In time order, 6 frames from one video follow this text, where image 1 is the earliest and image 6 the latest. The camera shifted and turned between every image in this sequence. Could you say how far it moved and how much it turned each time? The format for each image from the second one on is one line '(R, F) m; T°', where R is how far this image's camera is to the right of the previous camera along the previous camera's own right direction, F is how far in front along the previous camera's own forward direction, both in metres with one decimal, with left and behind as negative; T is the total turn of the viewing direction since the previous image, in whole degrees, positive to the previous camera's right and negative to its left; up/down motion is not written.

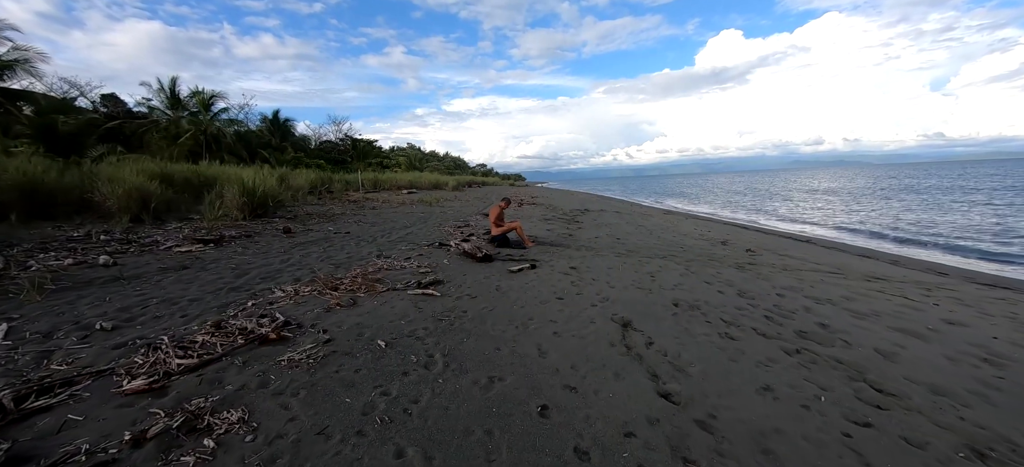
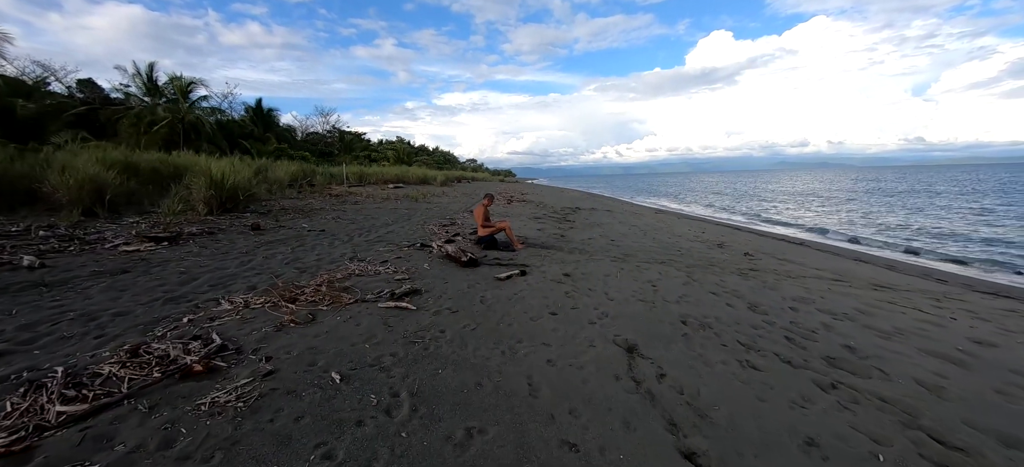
(0.0, +0.6) m; +2°
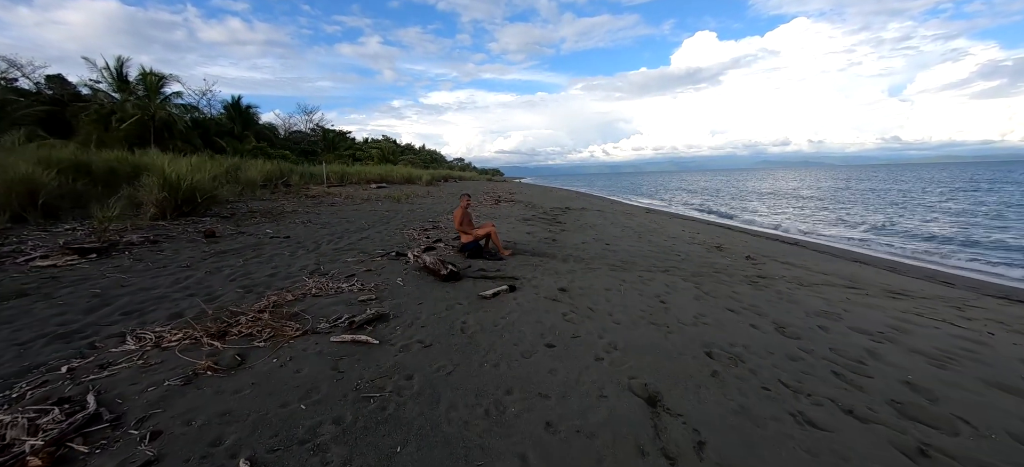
(0.0, +0.8) m; +2°
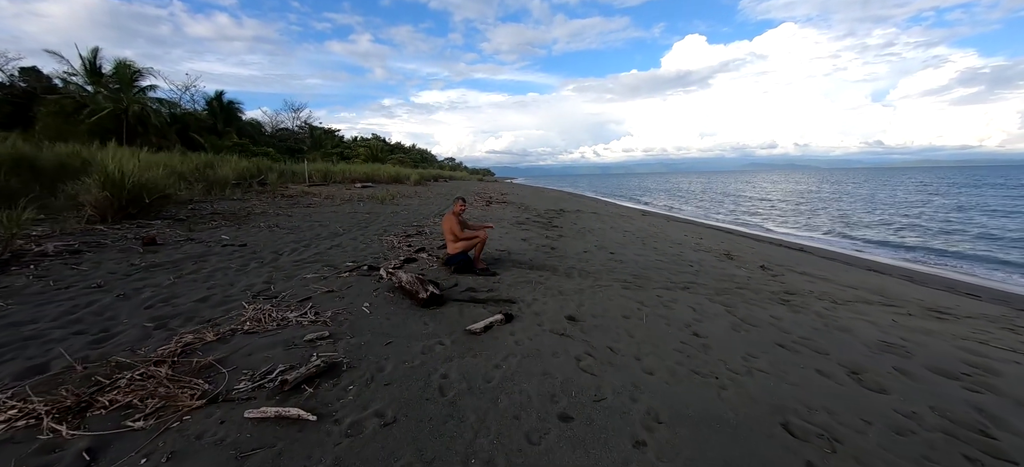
(-0.1, +1.0) m; +1°
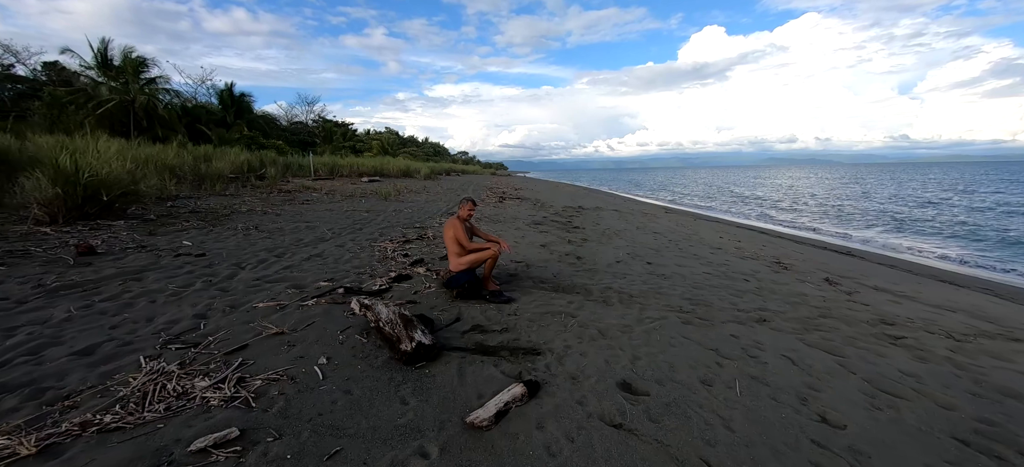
(-0.1, +1.3) m; -2°
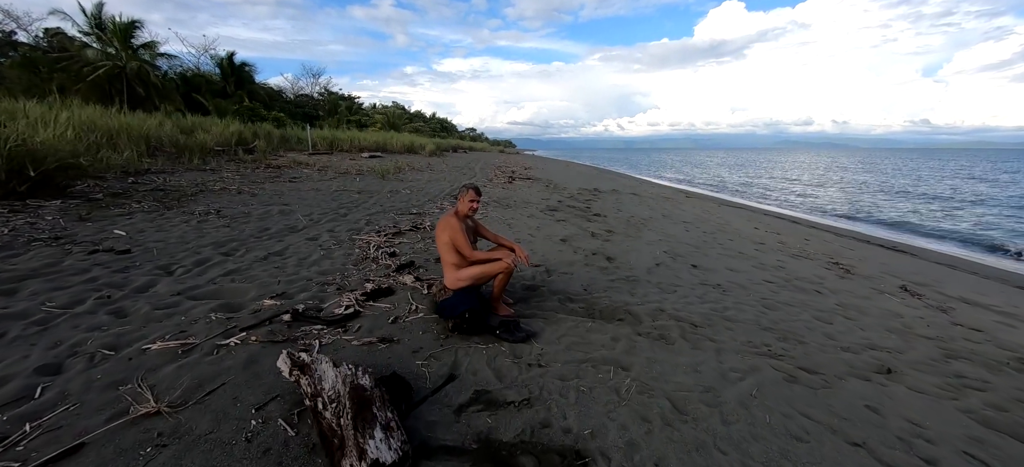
(-0.1, +1.3) m; -1°
